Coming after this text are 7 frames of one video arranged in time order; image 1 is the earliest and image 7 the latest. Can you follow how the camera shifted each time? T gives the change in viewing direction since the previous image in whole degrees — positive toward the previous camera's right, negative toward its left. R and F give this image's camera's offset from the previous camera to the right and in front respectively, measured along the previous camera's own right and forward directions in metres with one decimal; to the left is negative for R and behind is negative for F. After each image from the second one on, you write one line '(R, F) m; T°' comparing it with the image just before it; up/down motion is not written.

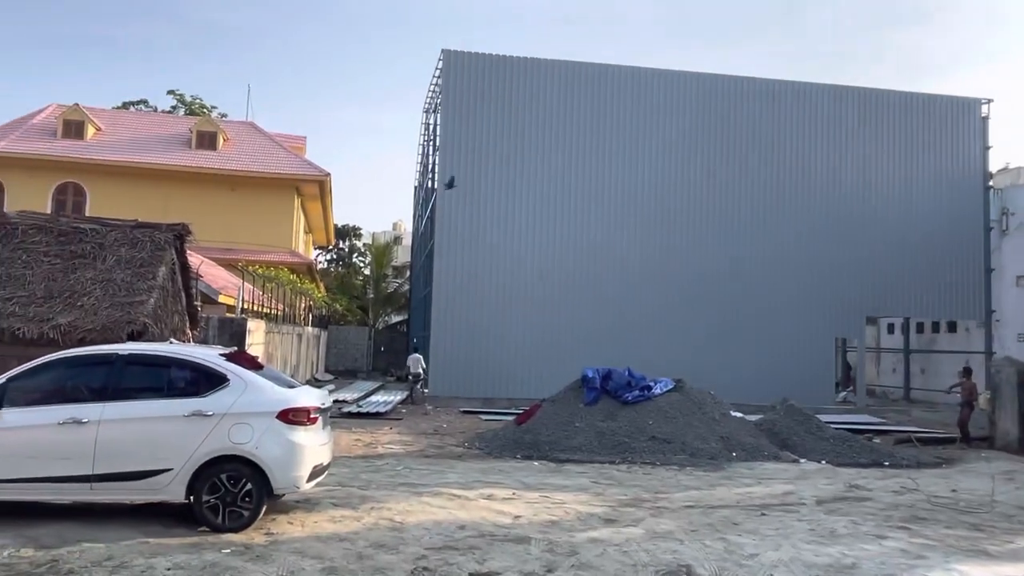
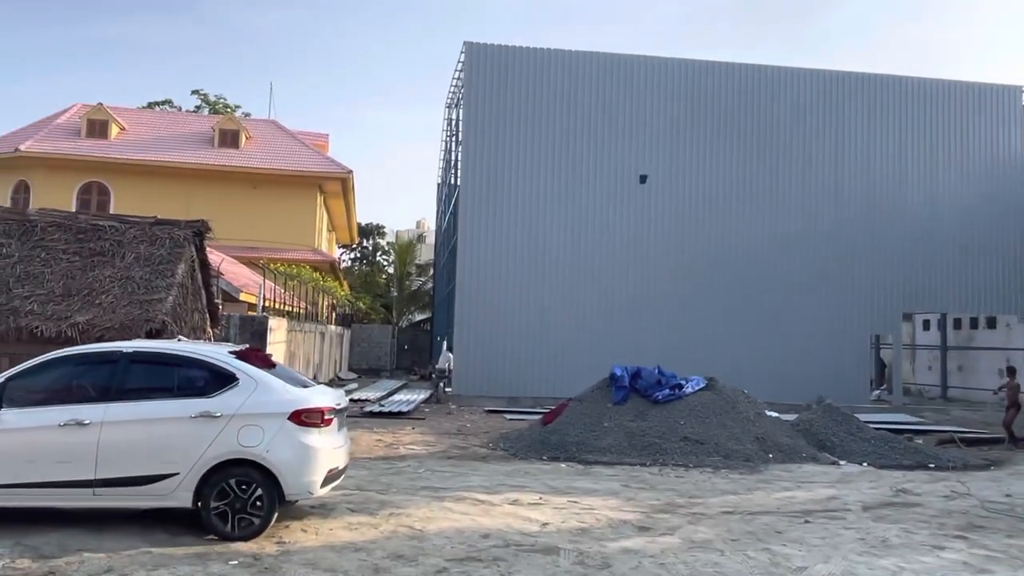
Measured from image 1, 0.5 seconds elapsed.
(0.0, +0.3) m; -2°
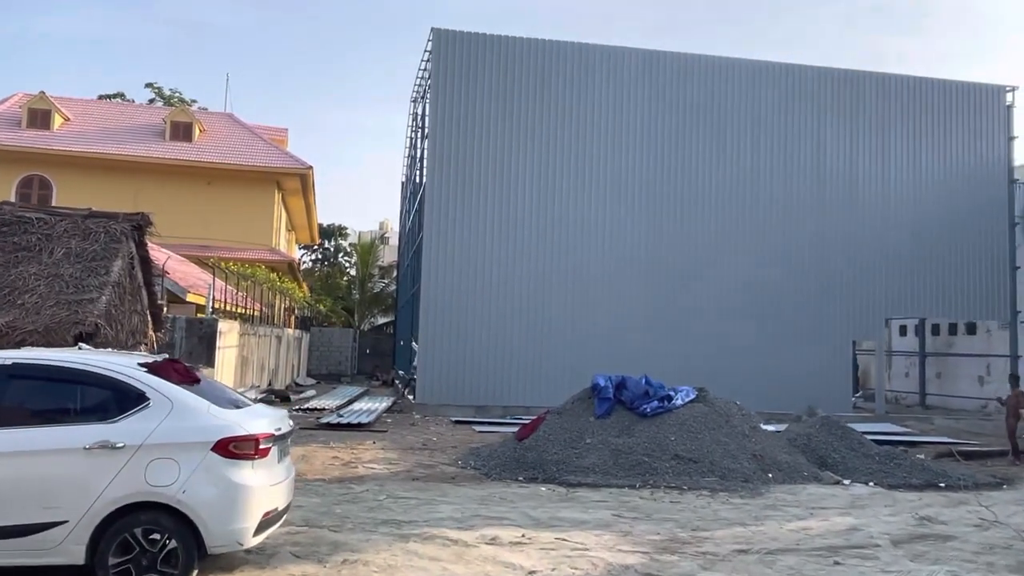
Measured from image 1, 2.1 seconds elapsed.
(-0.1, +0.9) m; +3°
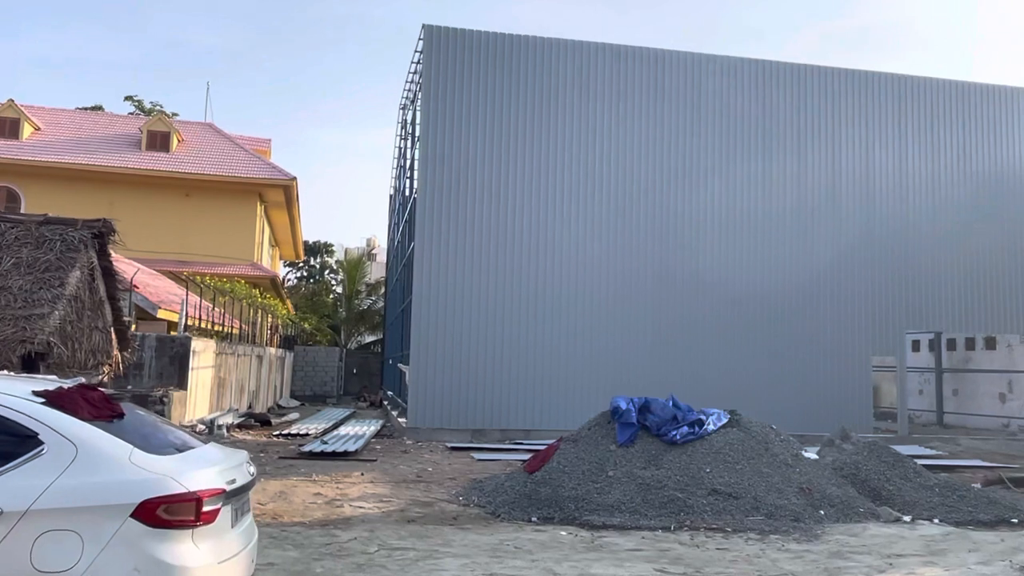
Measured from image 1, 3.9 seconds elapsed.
(-0.2, +1.1) m; +1°
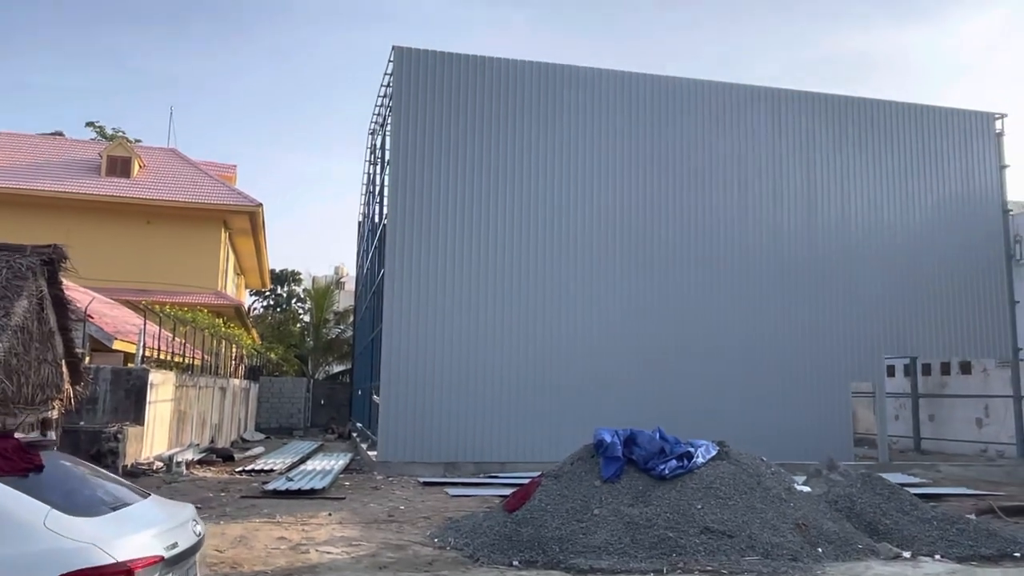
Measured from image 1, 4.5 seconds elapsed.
(-0.1, +0.4) m; +2°
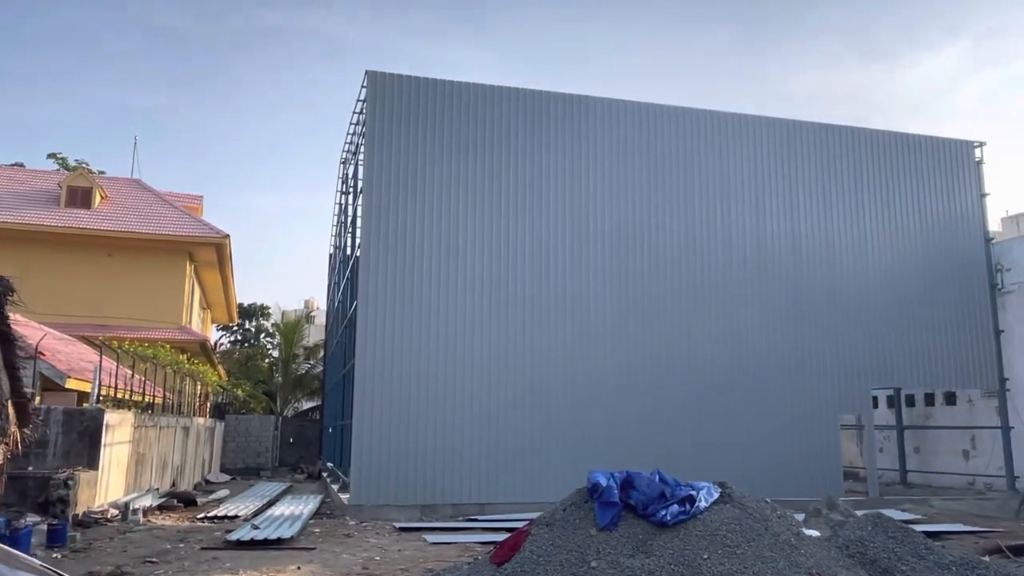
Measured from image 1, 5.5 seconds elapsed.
(-0.1, +0.6) m; +2°
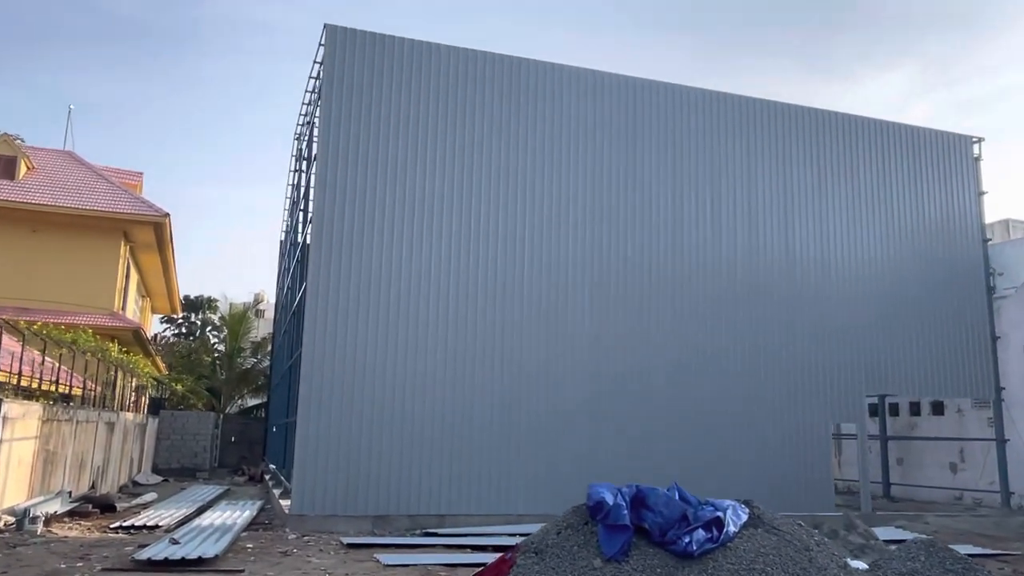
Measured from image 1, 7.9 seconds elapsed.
(-0.2, +1.4) m; +3°
